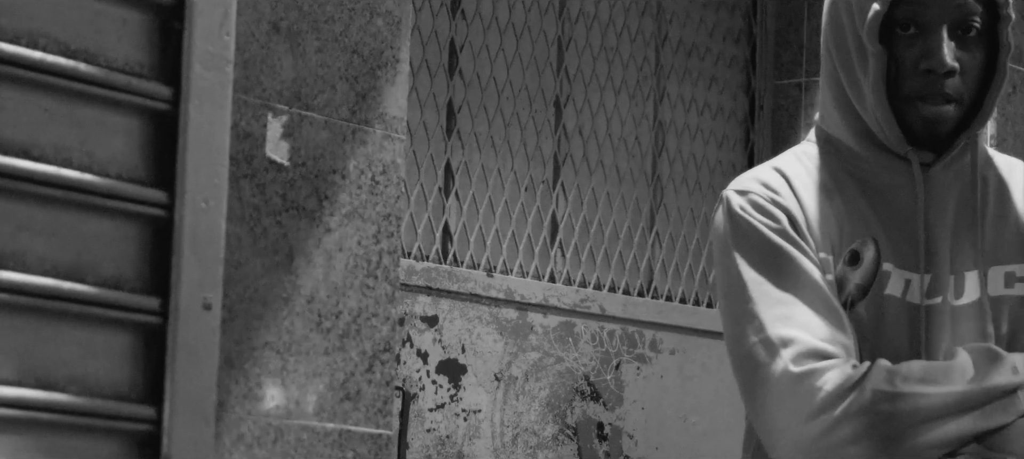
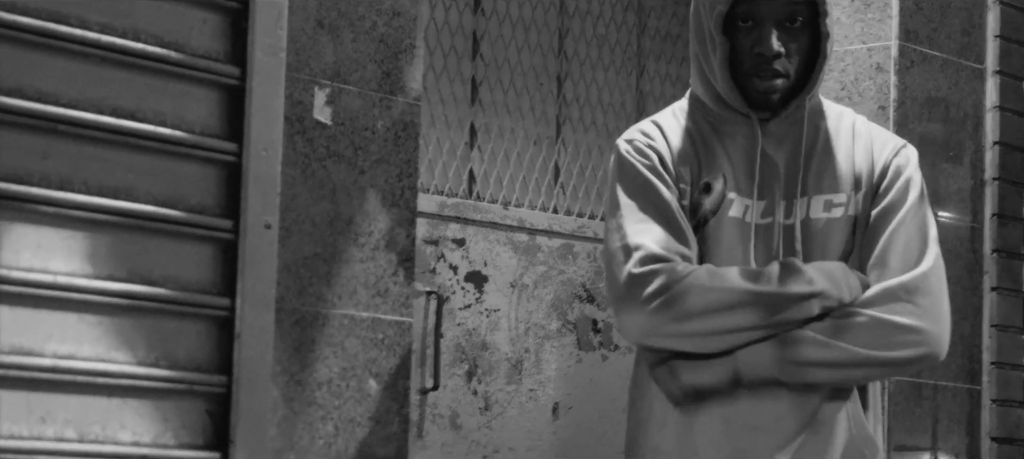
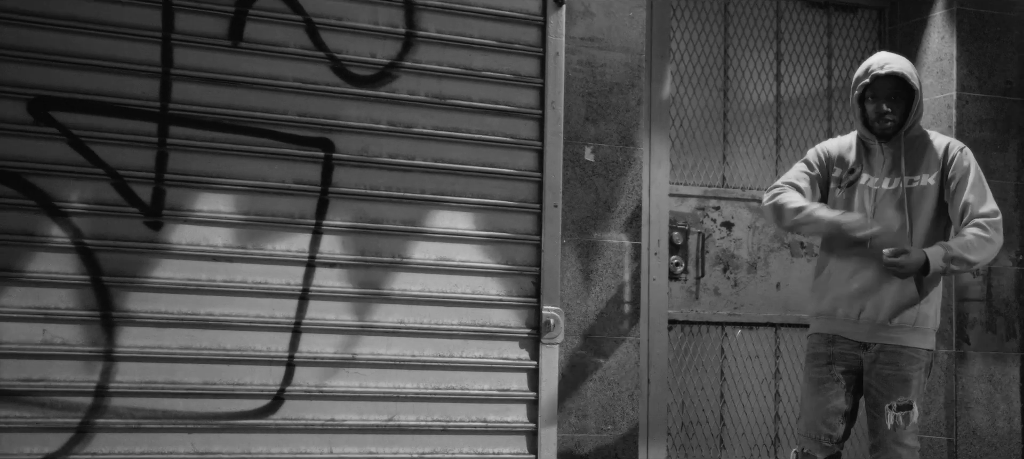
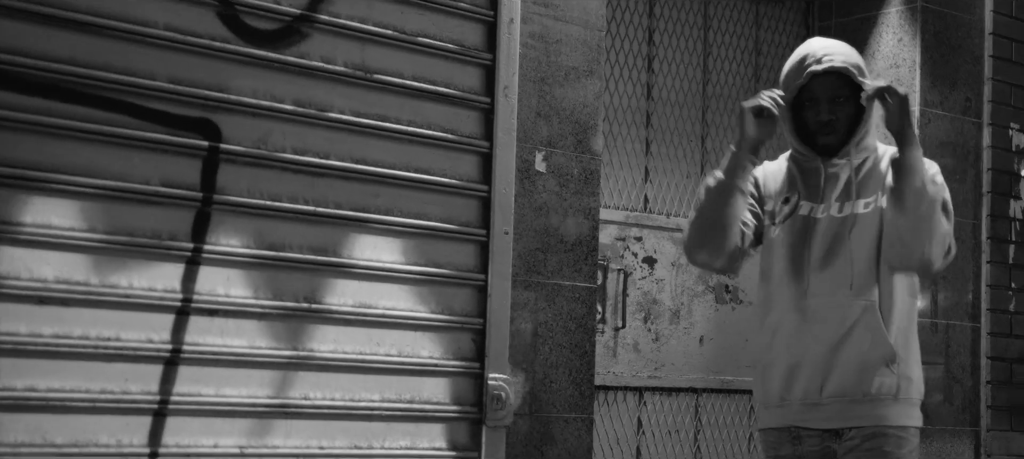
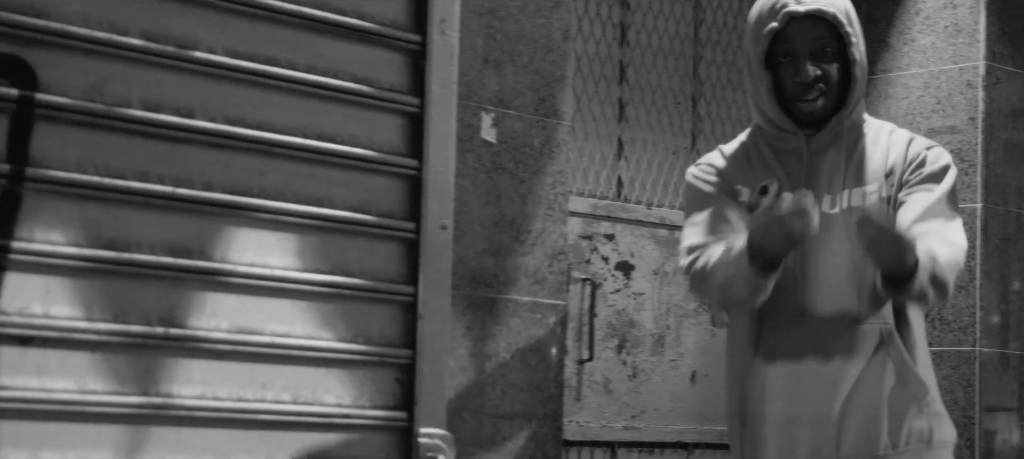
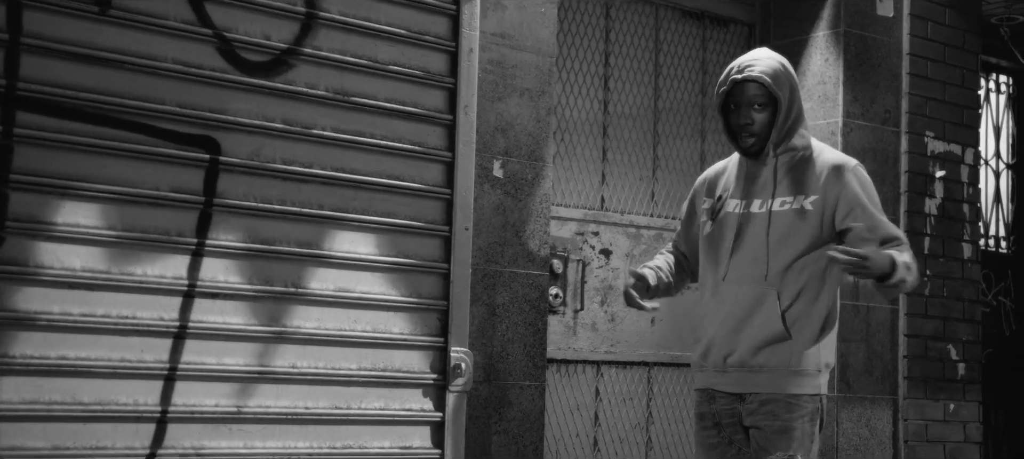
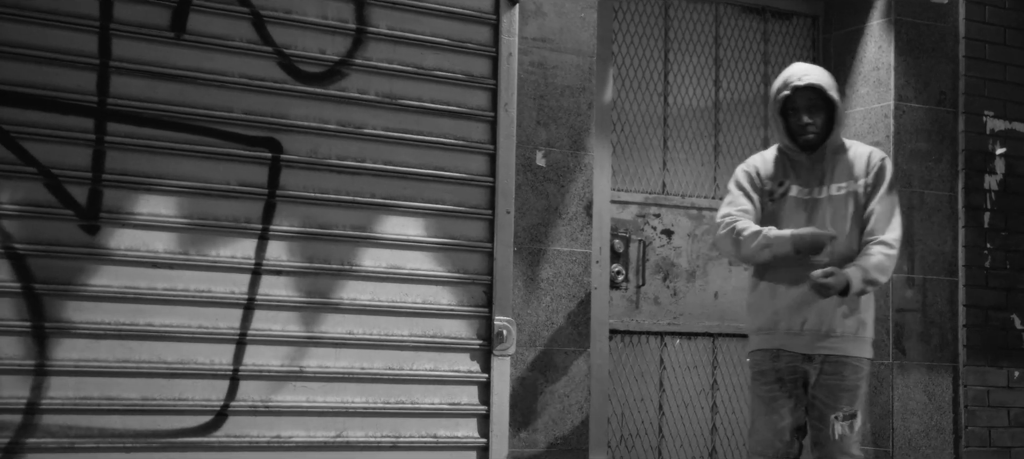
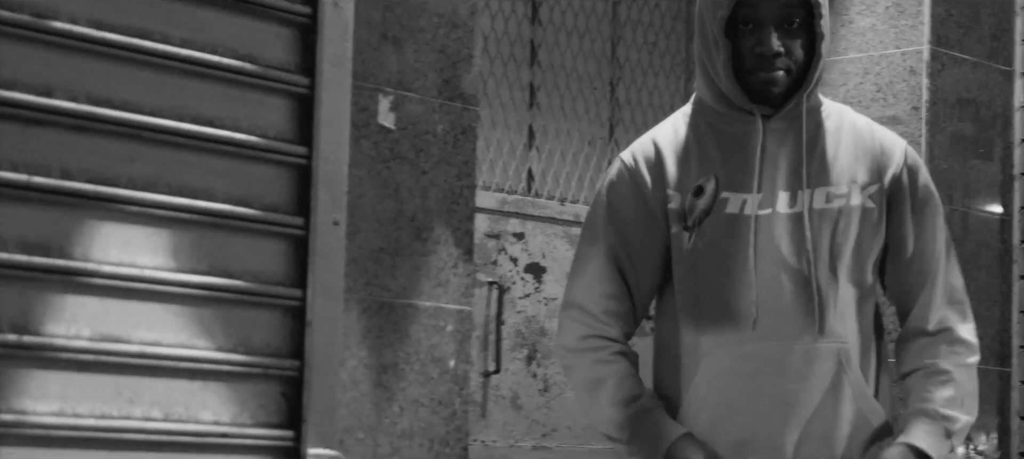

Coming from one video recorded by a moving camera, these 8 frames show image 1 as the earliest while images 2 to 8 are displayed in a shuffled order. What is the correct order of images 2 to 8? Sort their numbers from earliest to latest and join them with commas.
2, 8, 5, 4, 6, 7, 3
